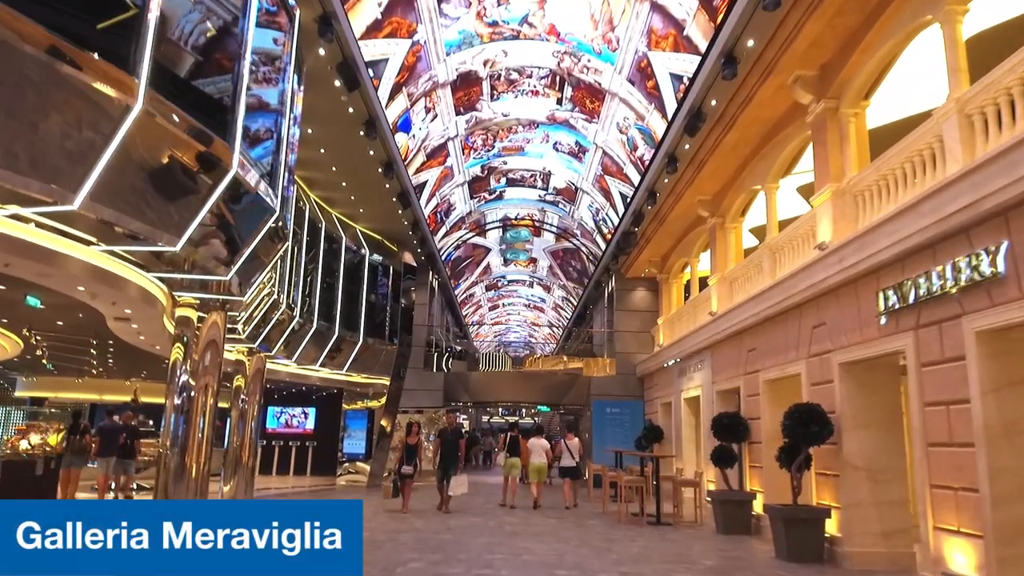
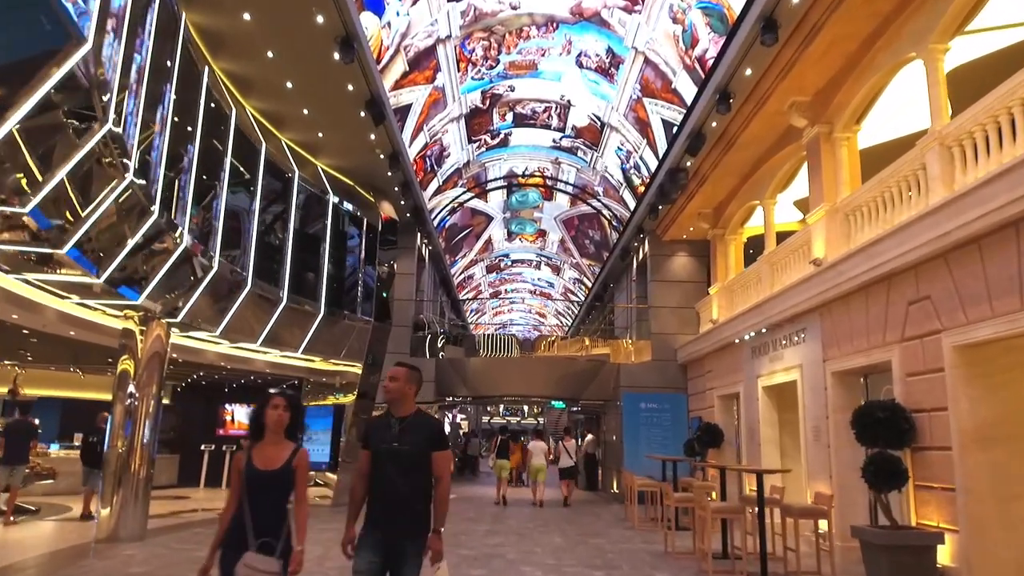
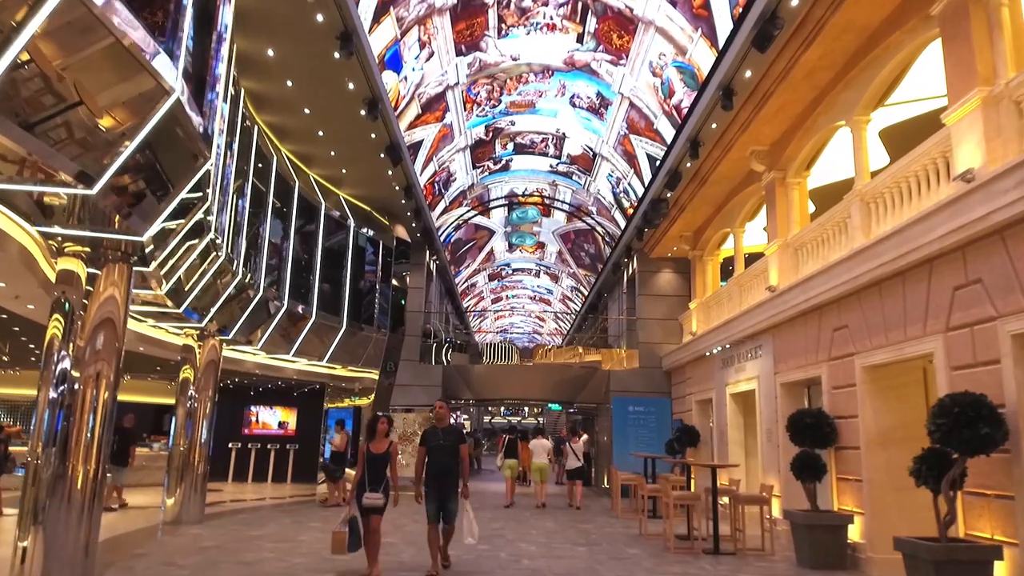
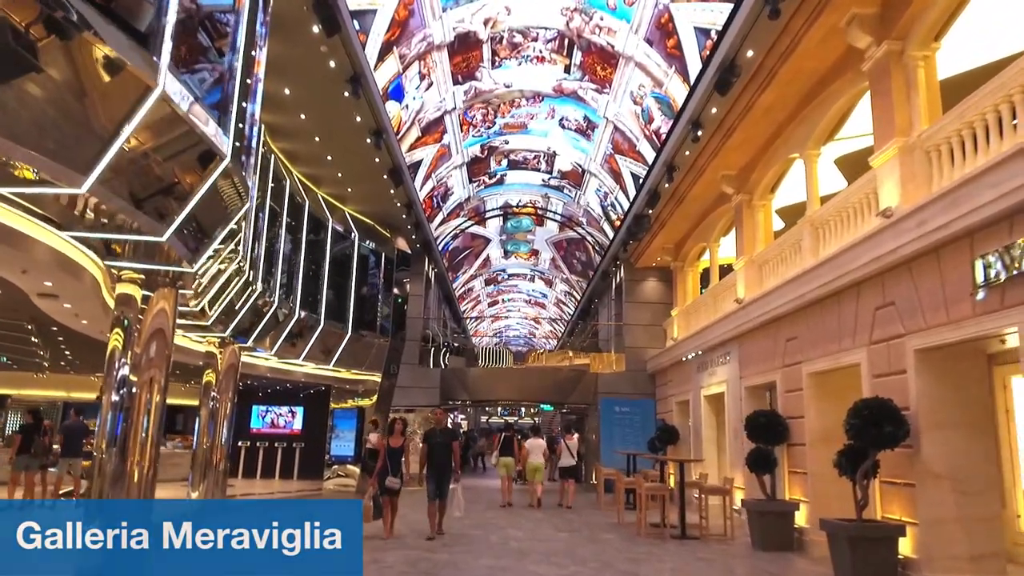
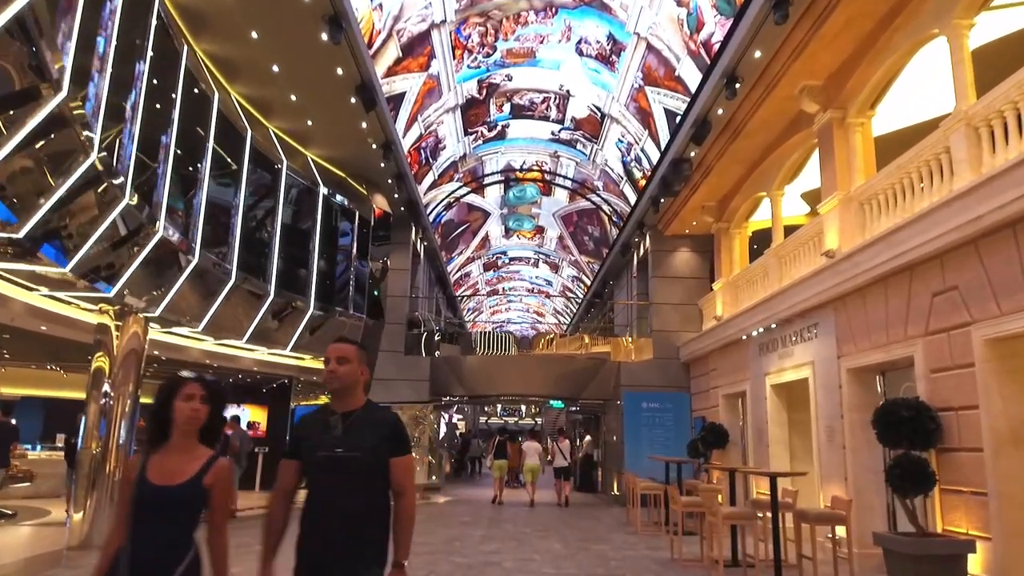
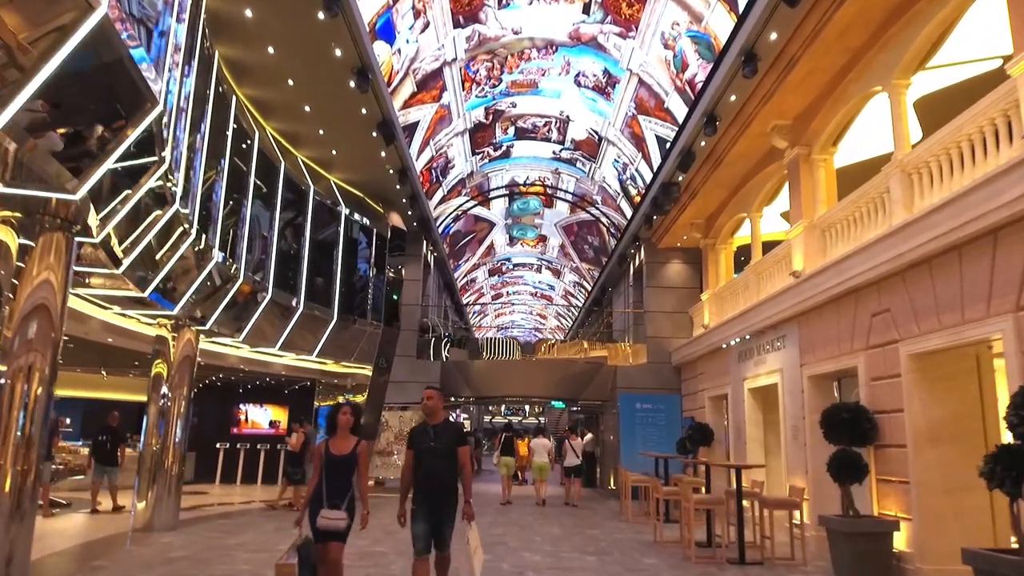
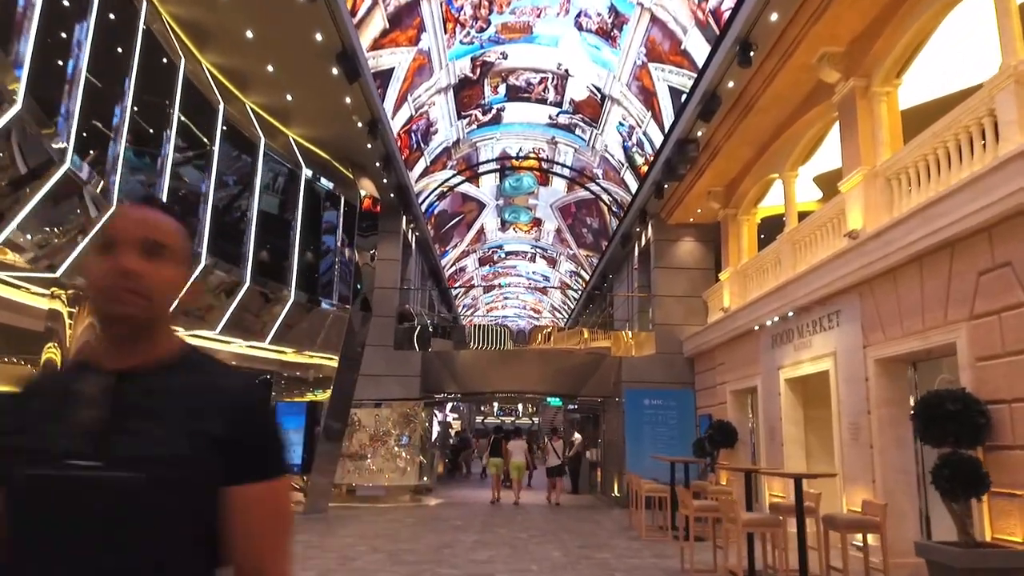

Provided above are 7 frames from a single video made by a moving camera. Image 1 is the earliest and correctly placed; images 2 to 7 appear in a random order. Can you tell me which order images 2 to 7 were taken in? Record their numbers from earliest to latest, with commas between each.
4, 3, 6, 2, 5, 7
